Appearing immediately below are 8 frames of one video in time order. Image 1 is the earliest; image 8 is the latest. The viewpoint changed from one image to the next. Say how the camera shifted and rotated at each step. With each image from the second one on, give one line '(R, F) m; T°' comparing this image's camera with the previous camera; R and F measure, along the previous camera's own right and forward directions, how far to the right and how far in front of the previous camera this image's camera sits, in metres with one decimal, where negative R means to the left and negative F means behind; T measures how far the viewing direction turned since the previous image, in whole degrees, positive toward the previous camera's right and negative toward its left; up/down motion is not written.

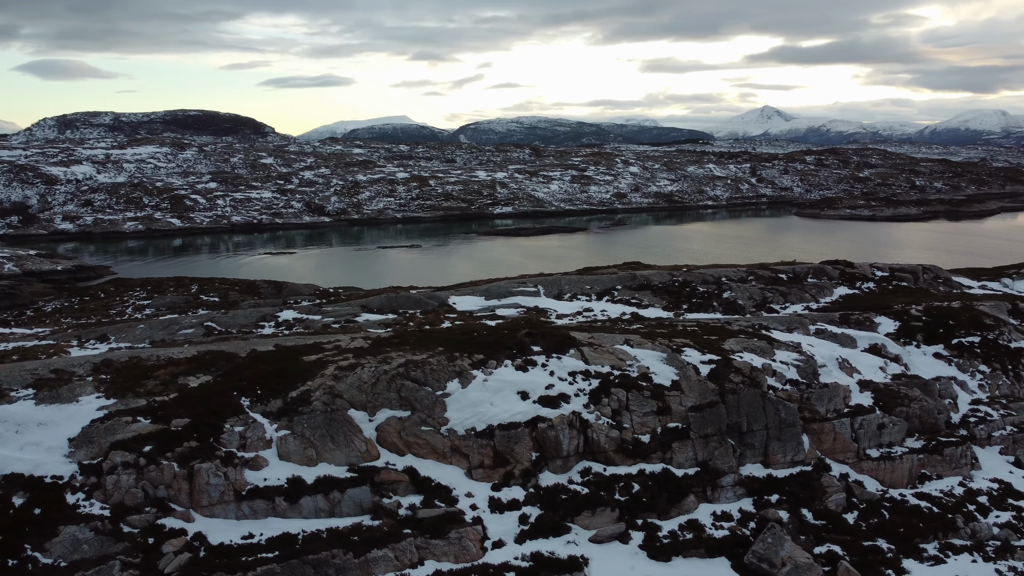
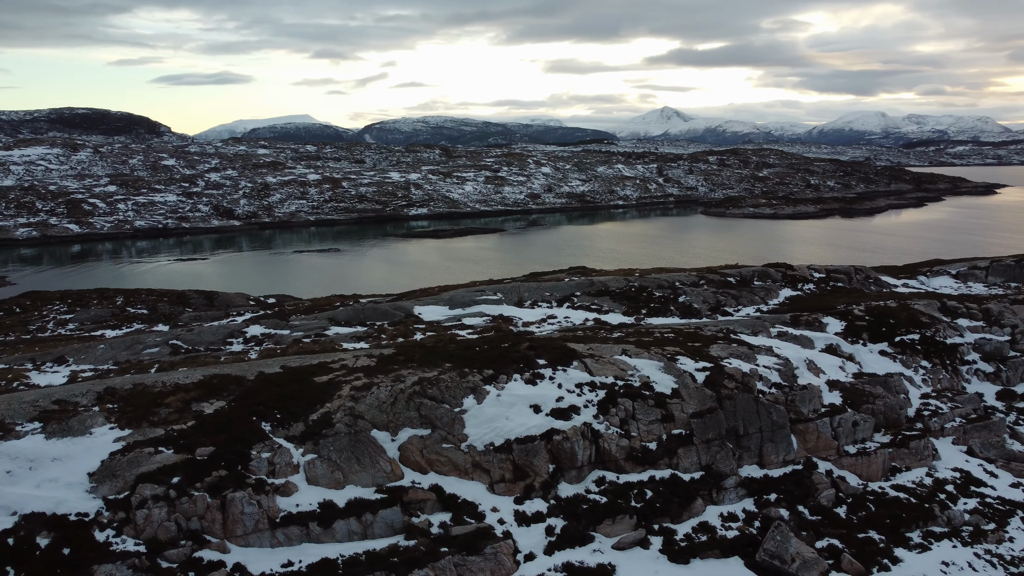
(-2.4, -0.2) m; +6°
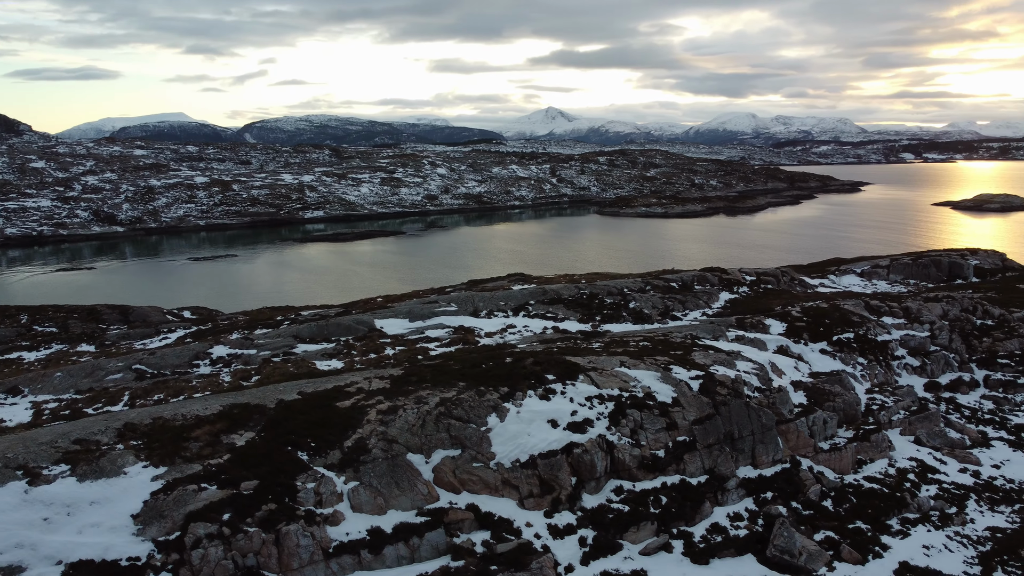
(-3.1, -0.3) m; +8°
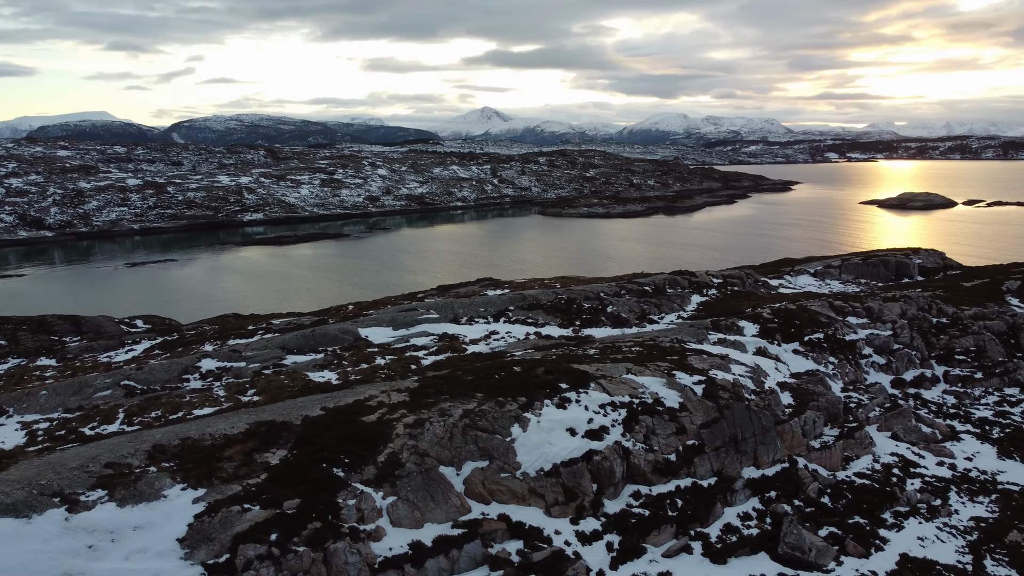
(-2.0, -0.3) m; +4°
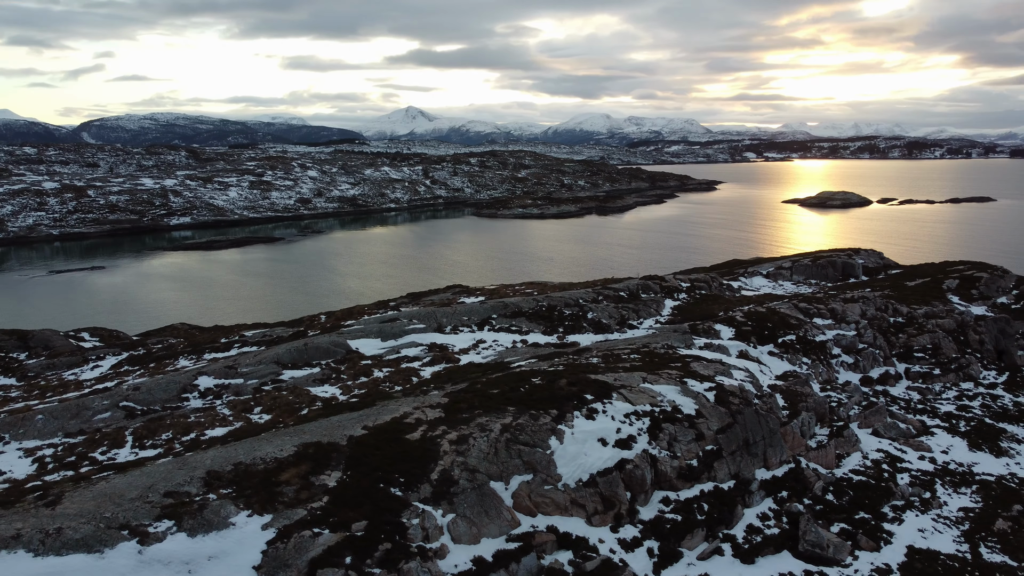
(-2.7, -0.3) m; +5°
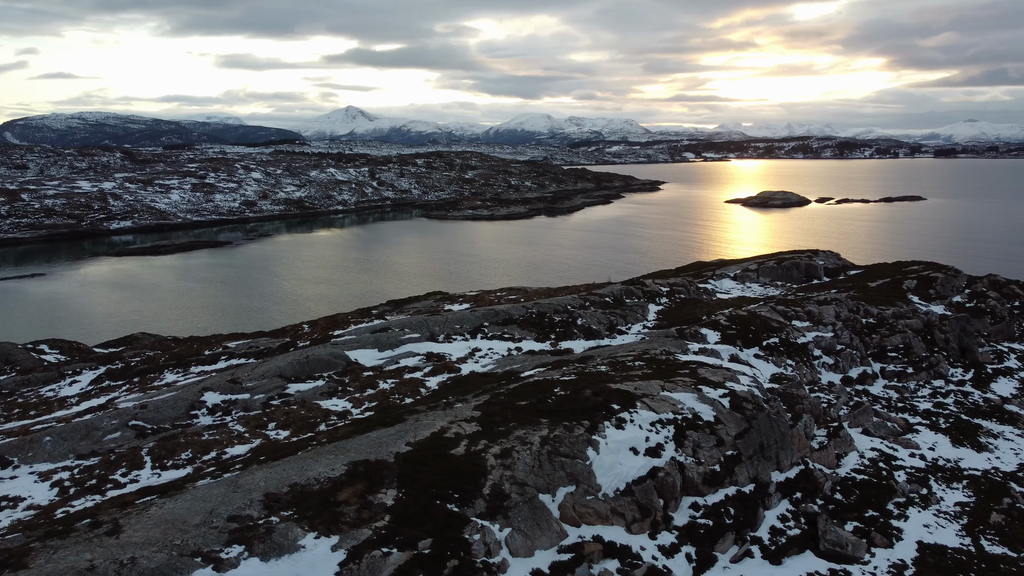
(-2.4, -0.3) m; +4°
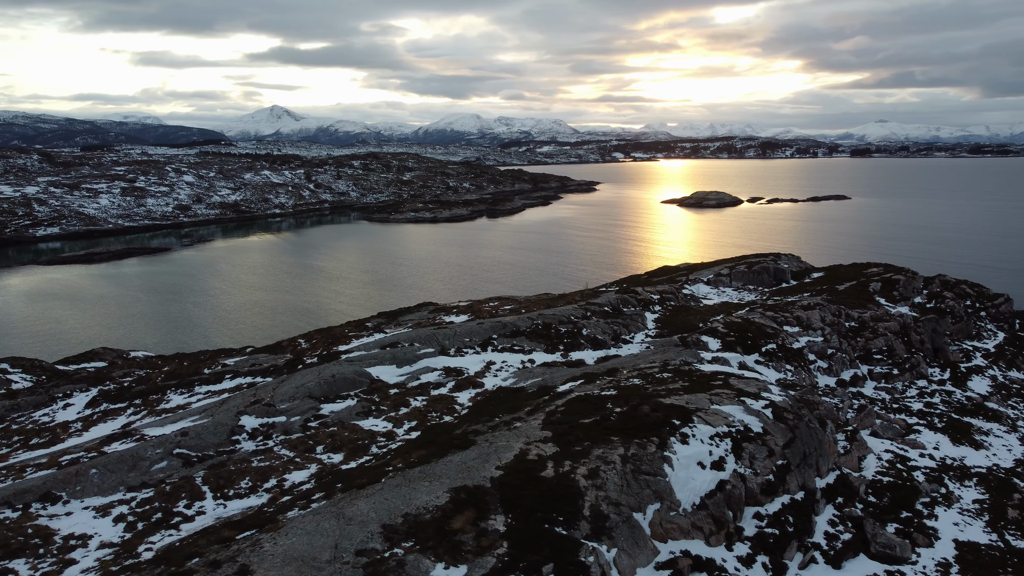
(-3.8, -0.2) m; +5°
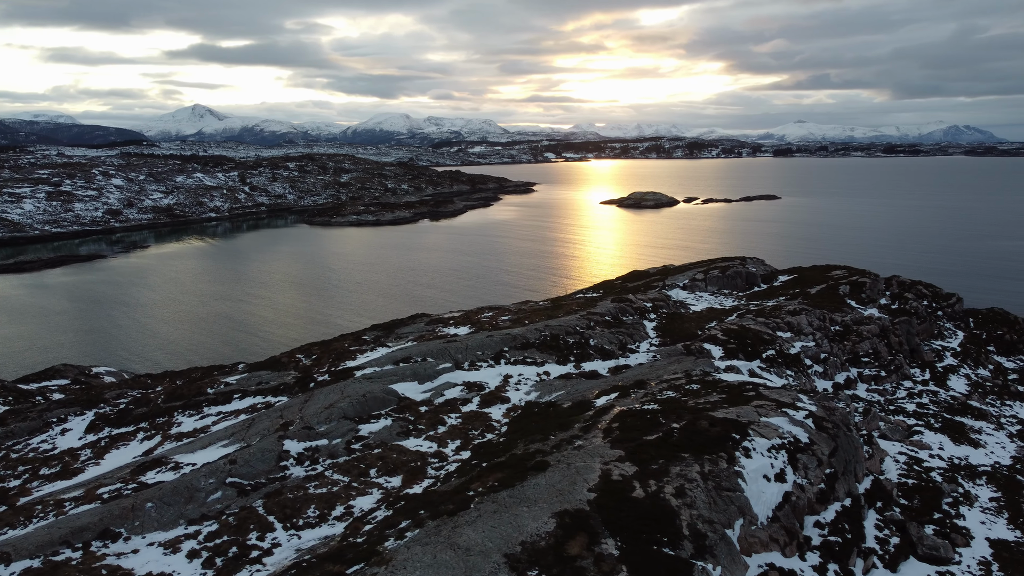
(-3.9, -0.1) m; +5°
